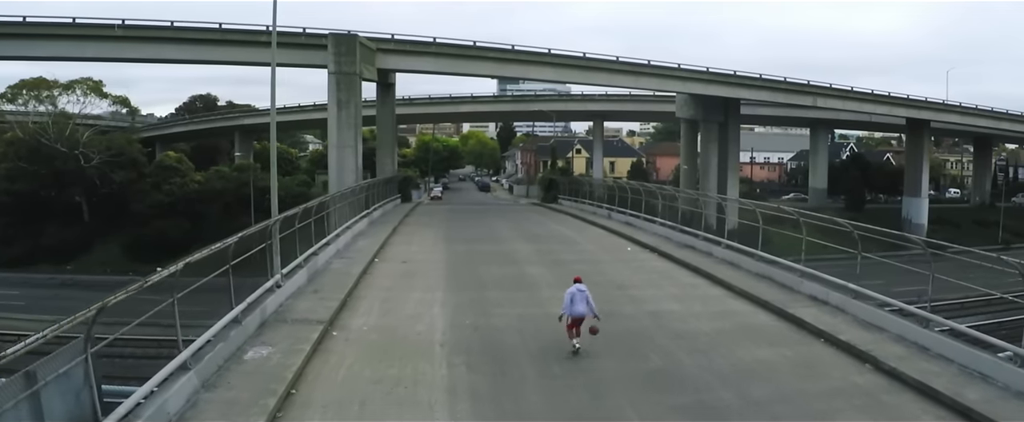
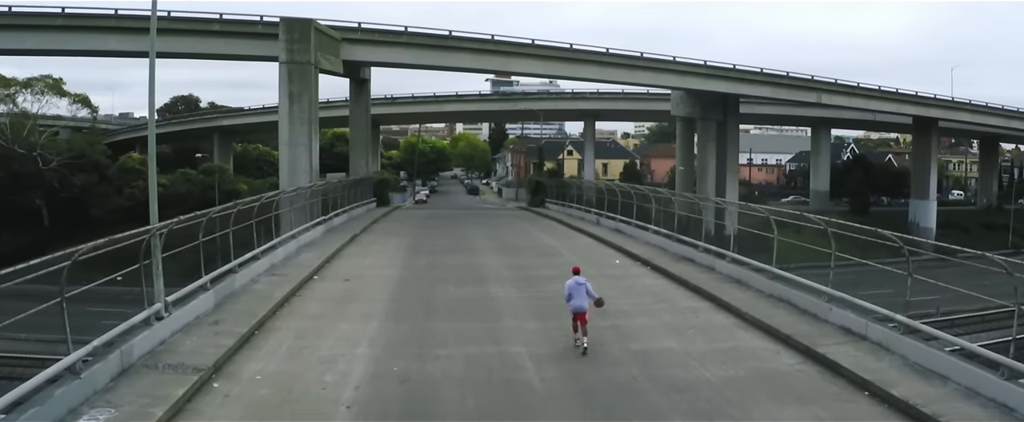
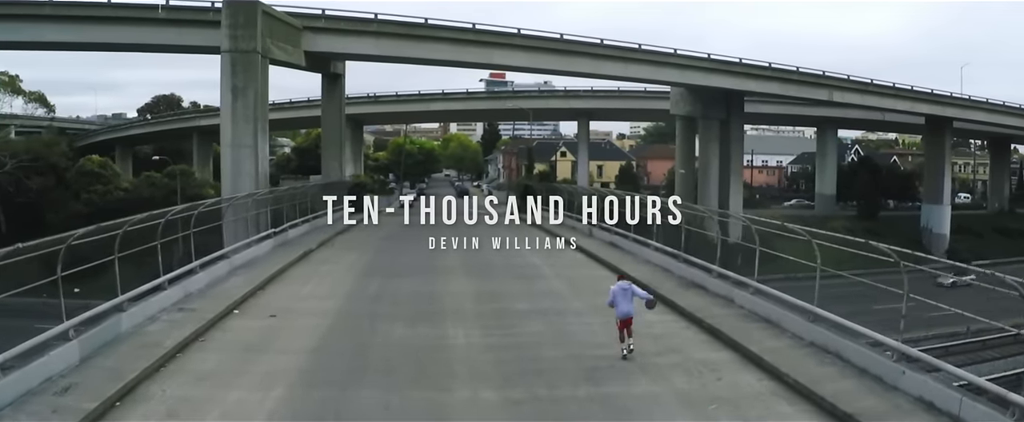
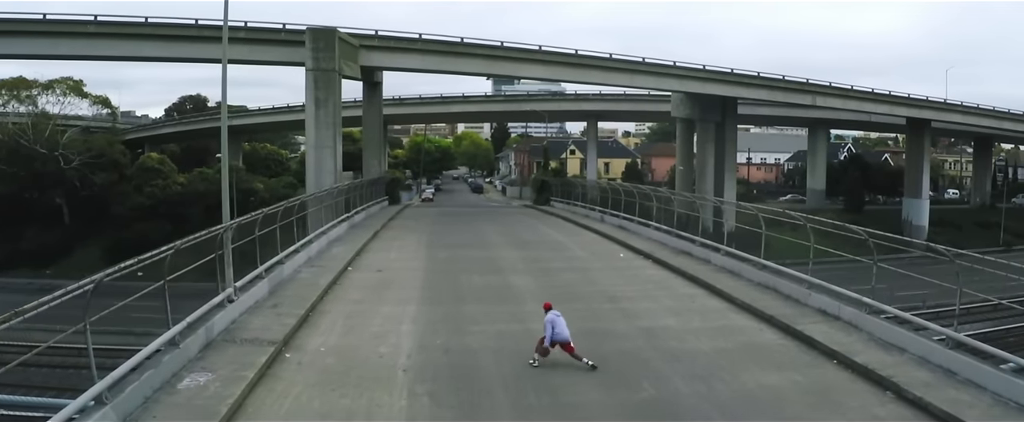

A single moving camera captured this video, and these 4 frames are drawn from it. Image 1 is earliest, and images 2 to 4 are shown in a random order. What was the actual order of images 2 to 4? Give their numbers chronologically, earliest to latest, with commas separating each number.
4, 2, 3
